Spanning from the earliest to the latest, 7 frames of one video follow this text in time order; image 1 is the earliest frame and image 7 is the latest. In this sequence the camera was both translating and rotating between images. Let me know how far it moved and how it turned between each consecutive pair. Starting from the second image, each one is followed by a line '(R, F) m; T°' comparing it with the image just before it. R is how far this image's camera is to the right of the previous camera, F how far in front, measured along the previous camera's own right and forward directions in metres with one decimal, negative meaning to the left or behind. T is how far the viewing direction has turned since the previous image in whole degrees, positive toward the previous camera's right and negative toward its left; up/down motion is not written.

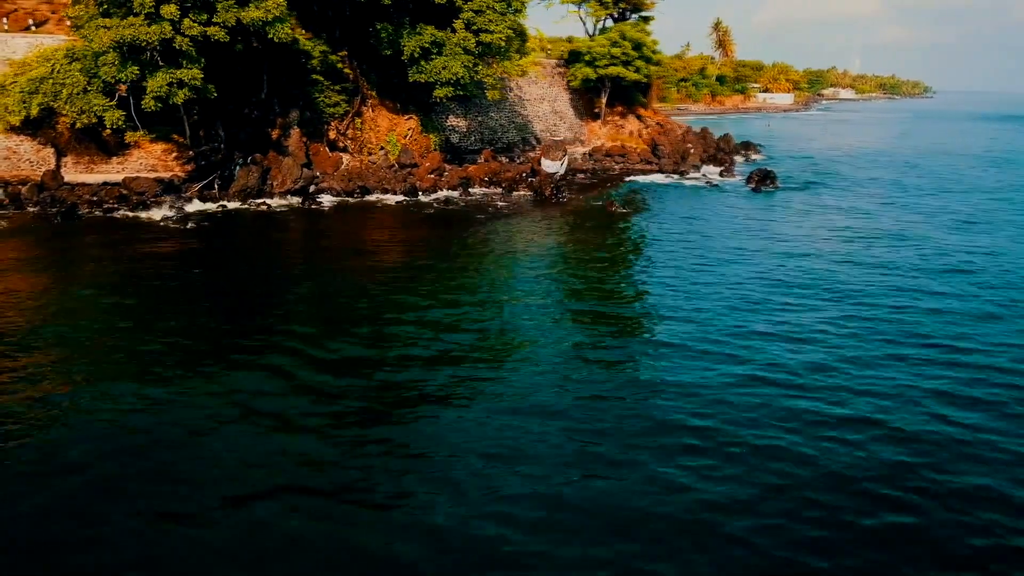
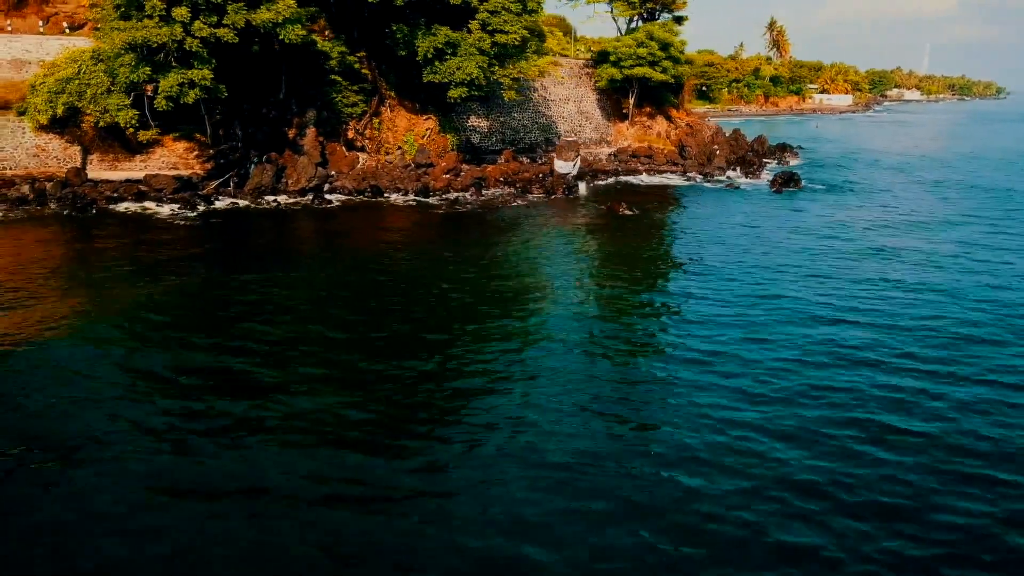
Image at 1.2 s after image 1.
(+1.8, +0.1) m; -4°
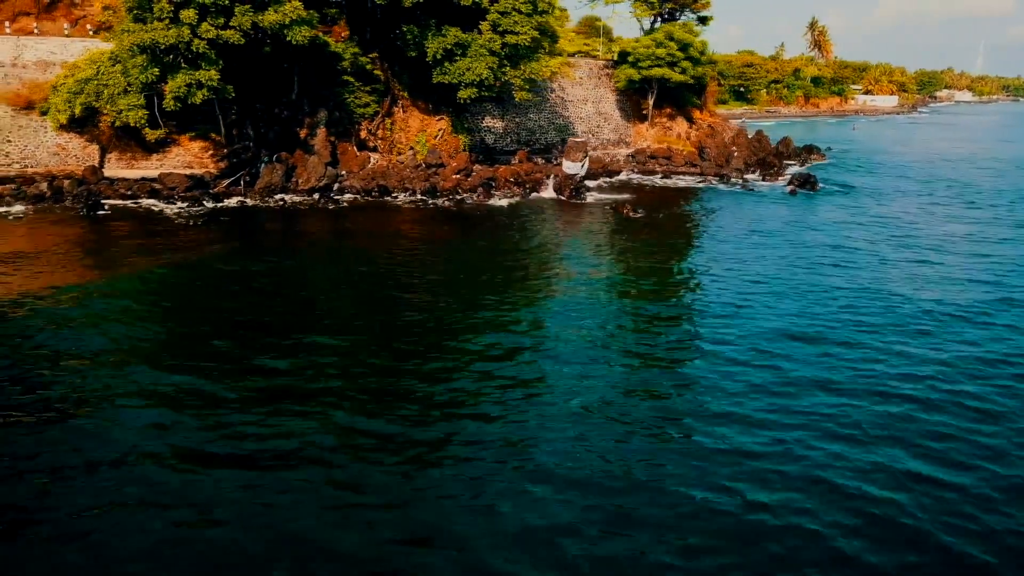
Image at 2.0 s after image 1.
(+1.4, 0.0) m; -3°
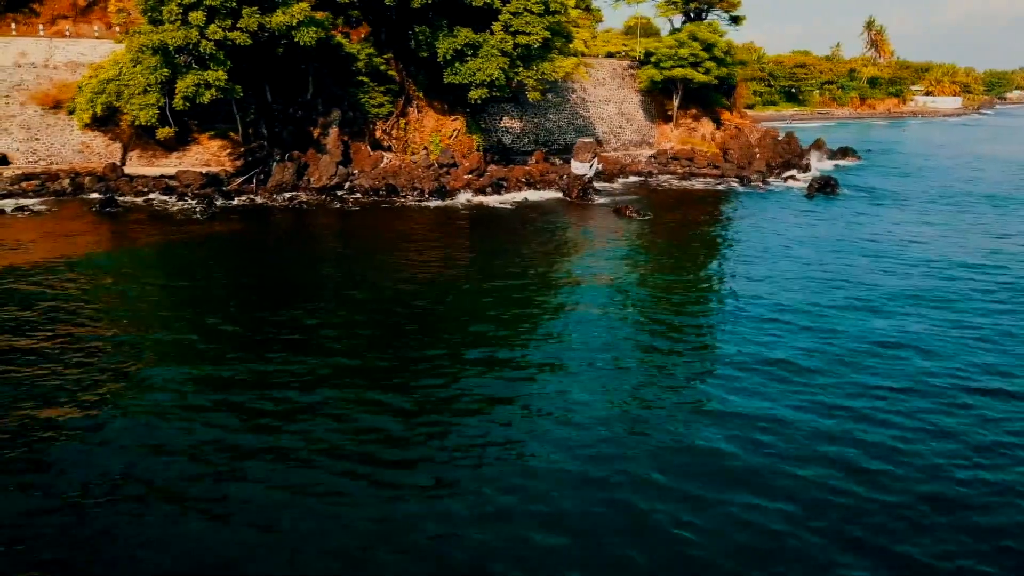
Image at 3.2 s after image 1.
(+1.9, 0.0) m; -4°
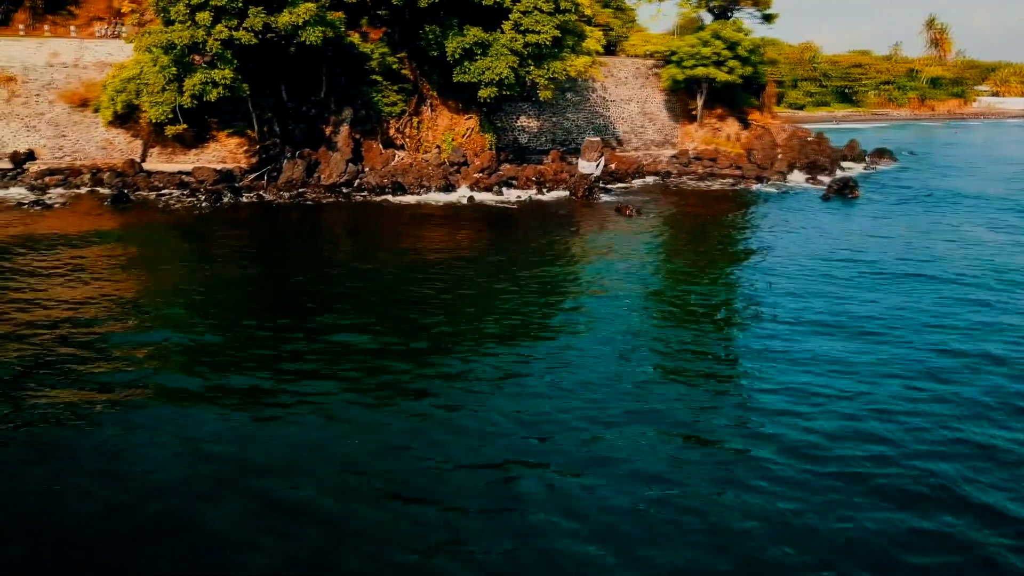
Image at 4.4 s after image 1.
(+2.0, +0.1) m; -4°
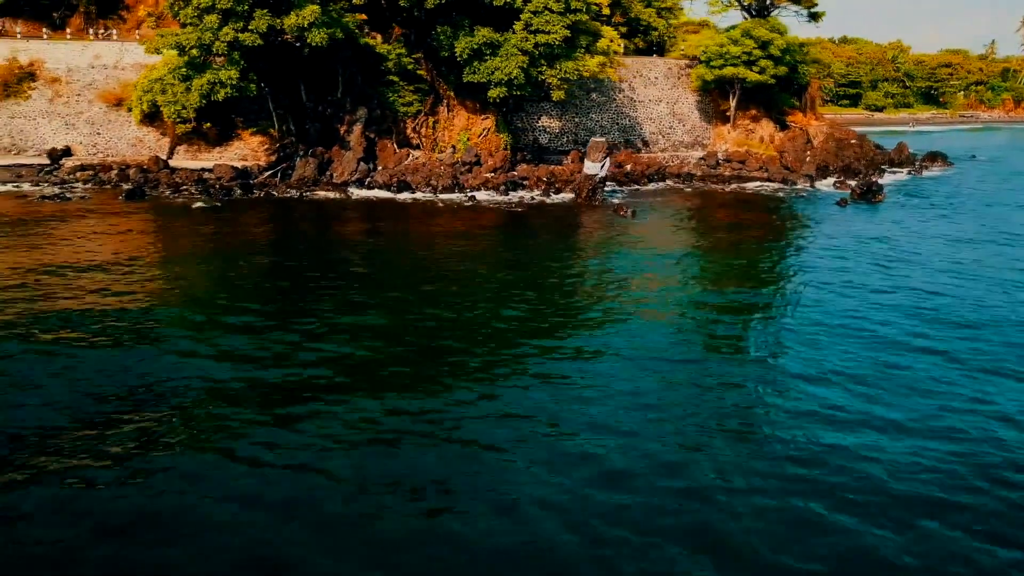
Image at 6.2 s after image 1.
(+3.2, +0.1) m; -6°
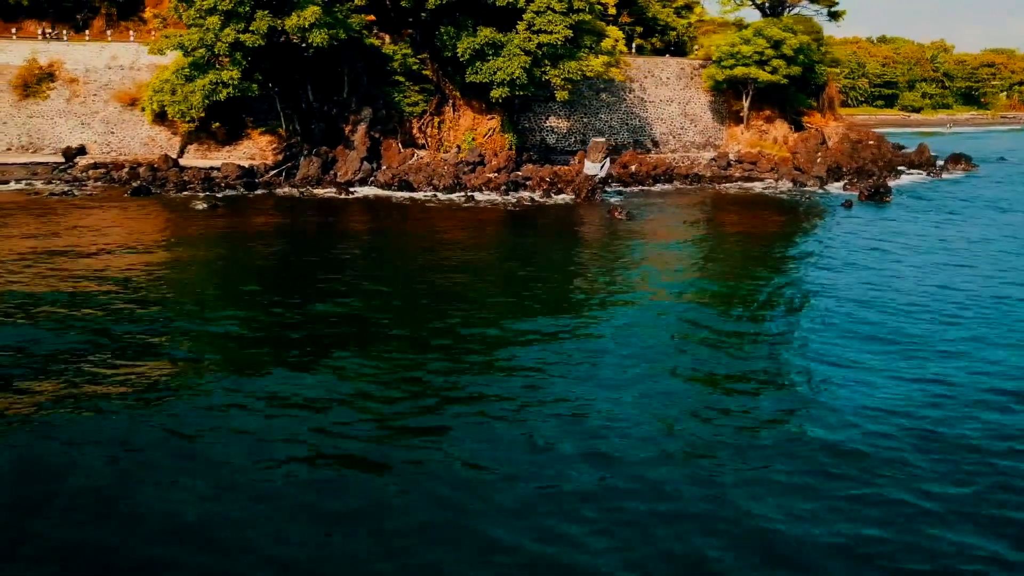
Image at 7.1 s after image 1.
(+1.5, 0.0) m; -2°
